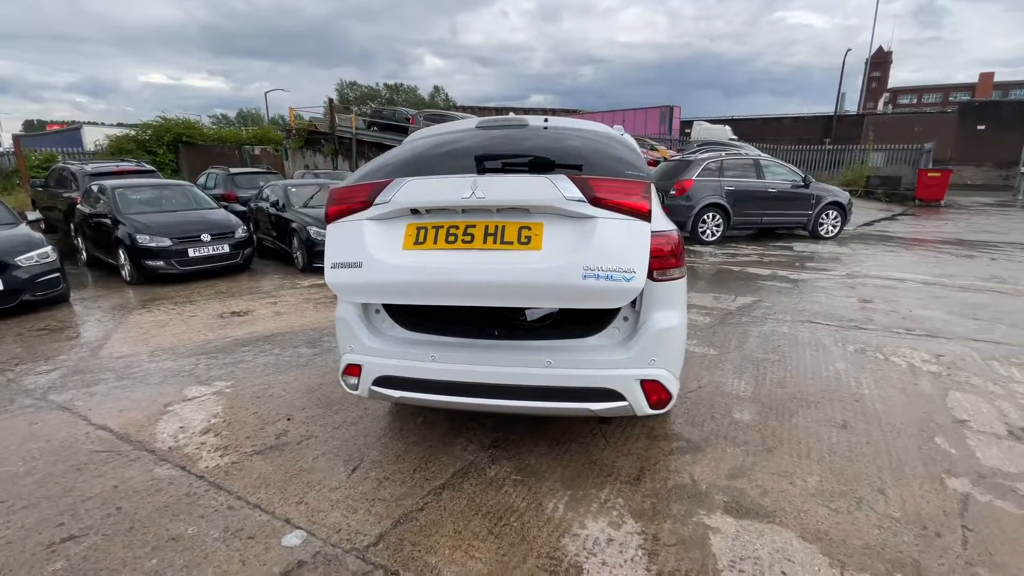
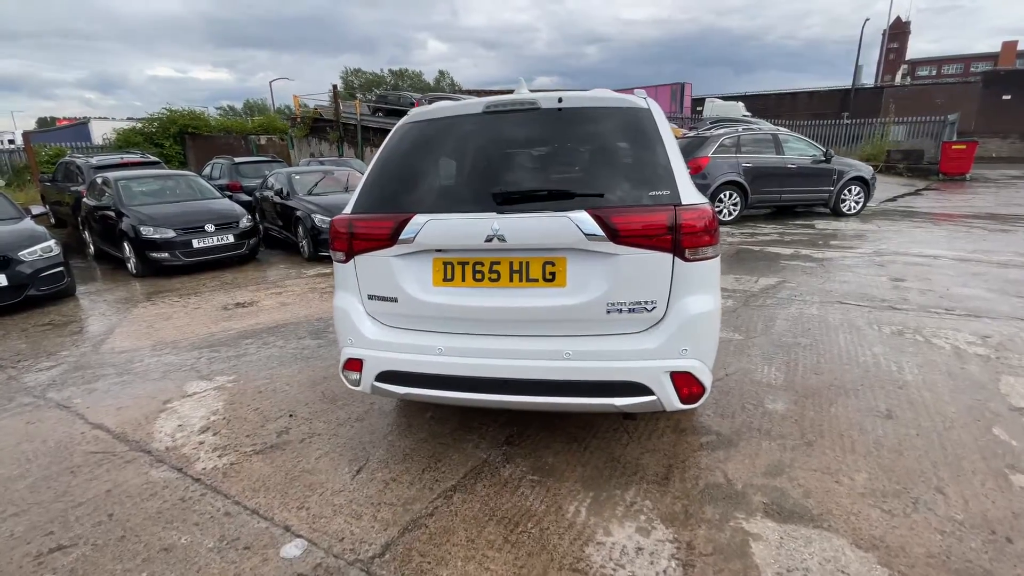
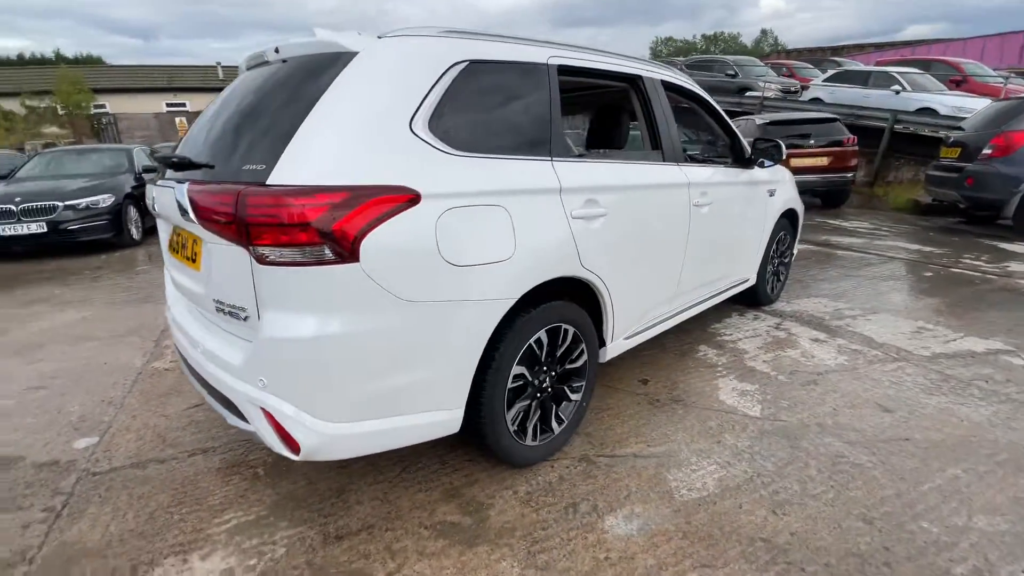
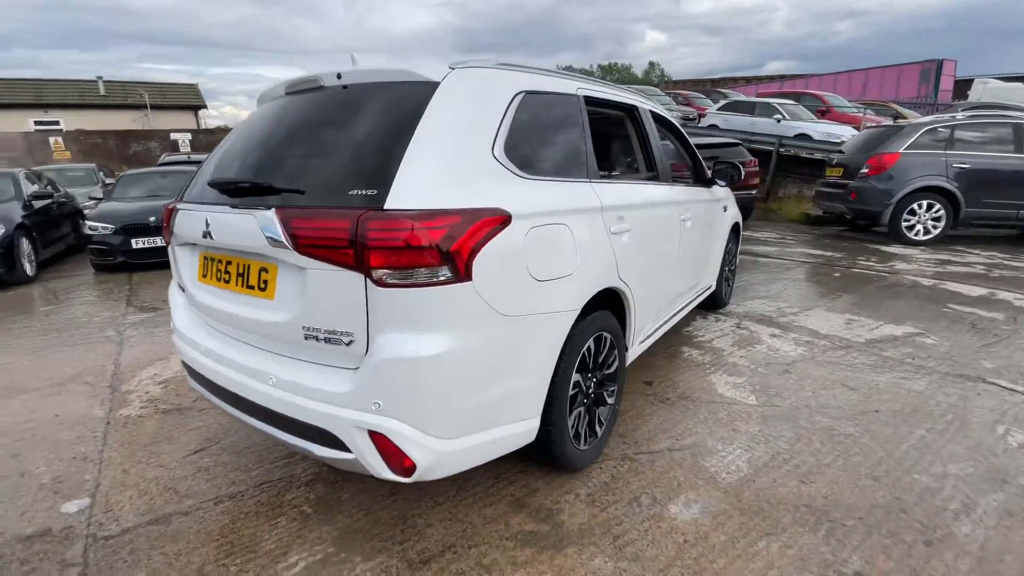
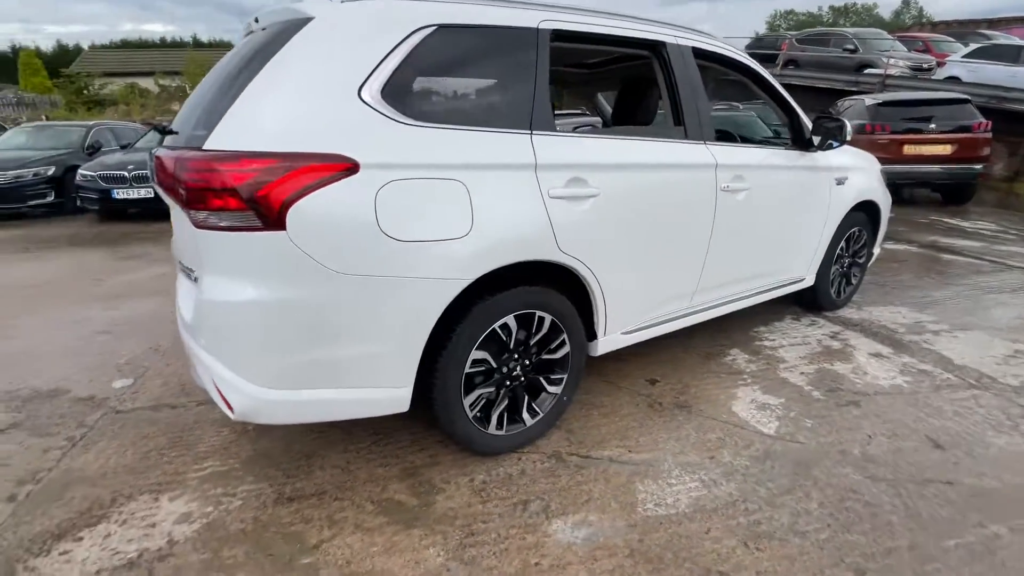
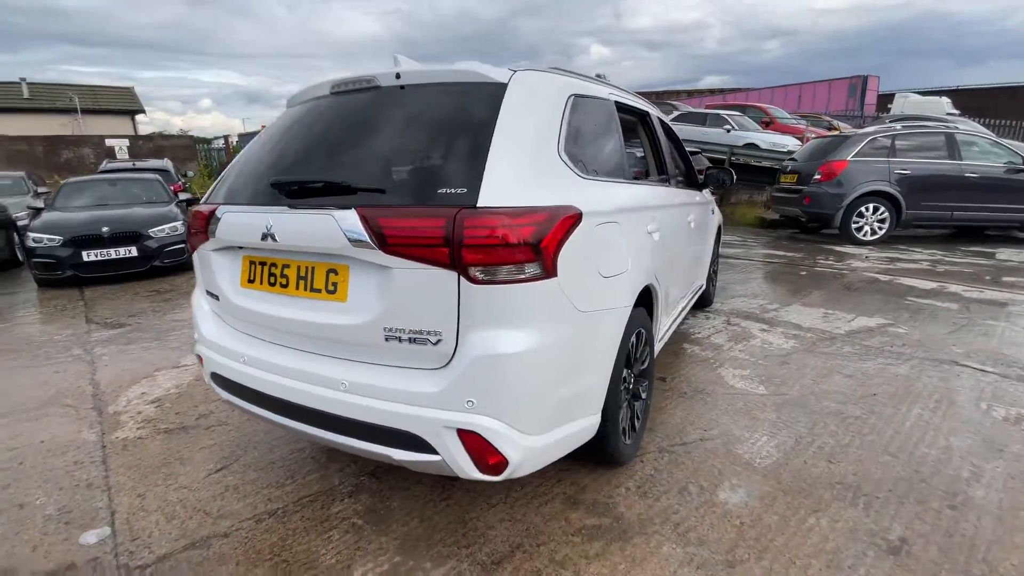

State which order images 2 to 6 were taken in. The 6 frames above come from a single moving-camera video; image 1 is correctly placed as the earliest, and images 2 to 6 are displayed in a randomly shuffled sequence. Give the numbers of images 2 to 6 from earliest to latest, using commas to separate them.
2, 6, 4, 3, 5
